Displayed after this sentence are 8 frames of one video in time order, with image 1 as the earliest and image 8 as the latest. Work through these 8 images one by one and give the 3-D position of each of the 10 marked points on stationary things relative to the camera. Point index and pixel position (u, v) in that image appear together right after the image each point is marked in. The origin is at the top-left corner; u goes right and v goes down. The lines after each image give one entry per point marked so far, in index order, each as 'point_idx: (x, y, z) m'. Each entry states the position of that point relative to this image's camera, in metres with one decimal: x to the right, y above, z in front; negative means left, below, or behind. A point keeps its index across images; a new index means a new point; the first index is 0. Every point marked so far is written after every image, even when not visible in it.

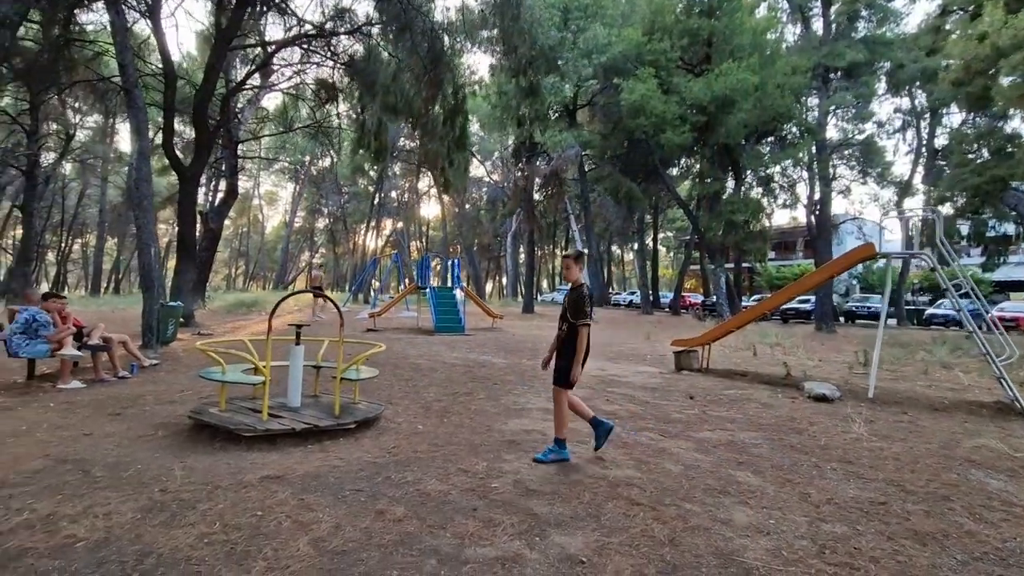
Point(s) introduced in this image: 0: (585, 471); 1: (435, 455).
0: (+0.6, -1.4, +3.9) m
1: (-0.6, -1.4, +4.3) m
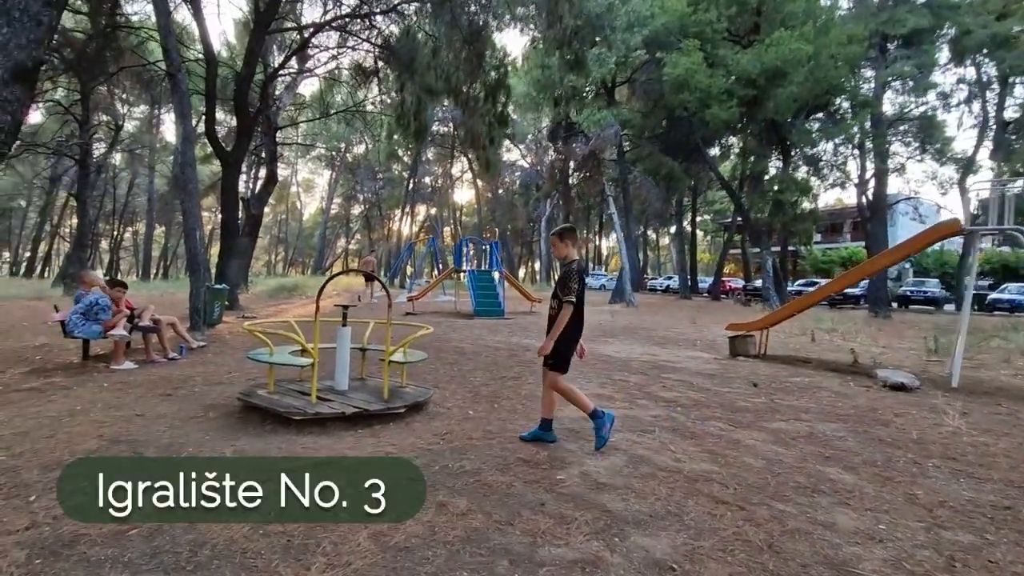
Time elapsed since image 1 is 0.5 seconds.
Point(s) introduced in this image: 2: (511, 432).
0: (+1.0, -1.2, +3.6) m
1: (-0.1, -1.2, +4.1) m
2: (0.0, -1.2, +4.3) m
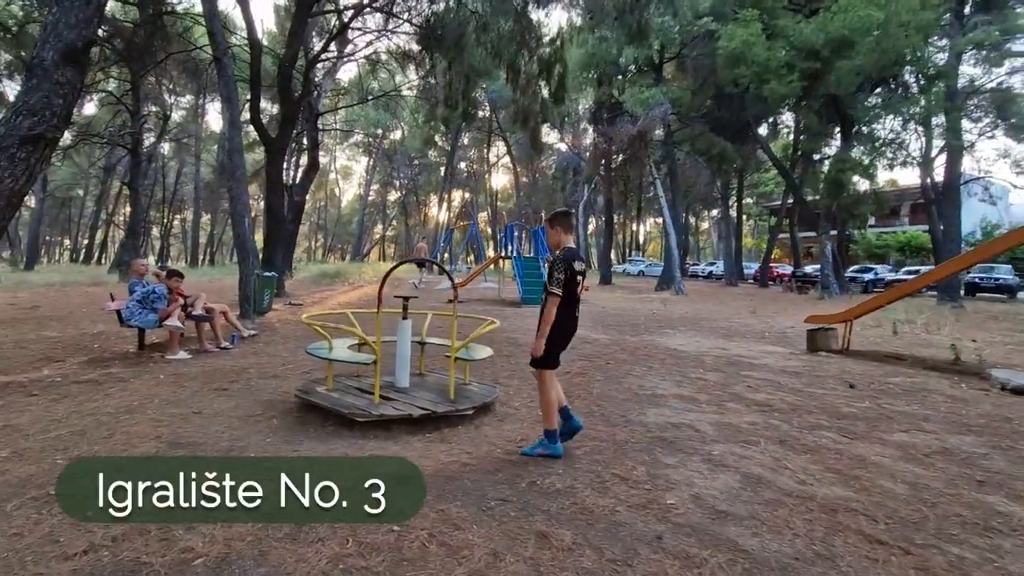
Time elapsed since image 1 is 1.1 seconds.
0: (+1.6, -1.2, +3.1) m
1: (+0.5, -1.2, +3.6) m
2: (+0.6, -1.2, +3.9) m
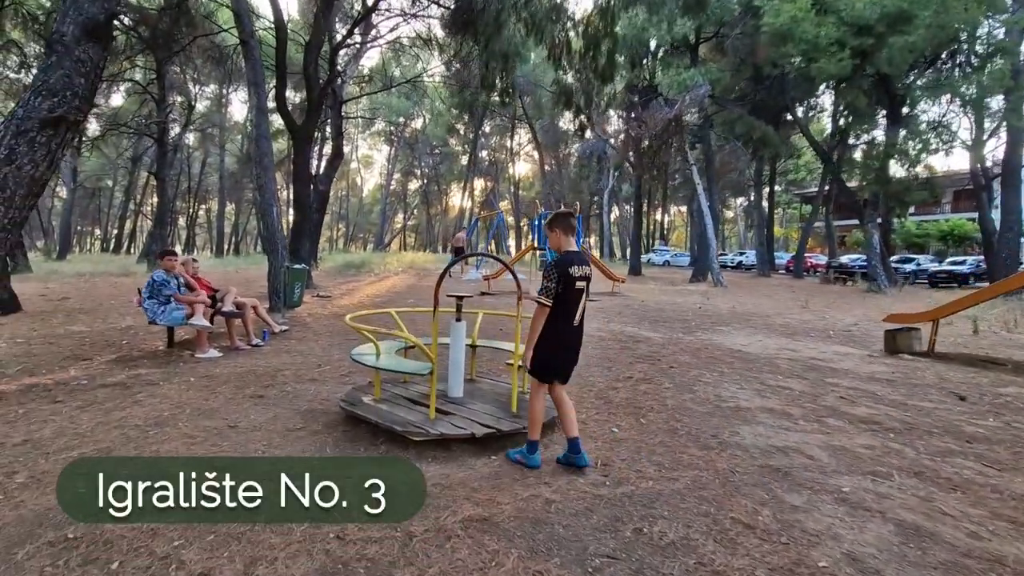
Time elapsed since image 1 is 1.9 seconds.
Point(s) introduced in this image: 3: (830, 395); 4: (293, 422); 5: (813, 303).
0: (+2.1, -1.2, +2.5) m
1: (+1.0, -1.2, +3.1) m
2: (+1.2, -1.2, +3.3) m
3: (+3.1, -1.0, +5.0) m
4: (-1.8, -1.1, +4.1) m
5: (+7.6, -0.4, +12.9) m
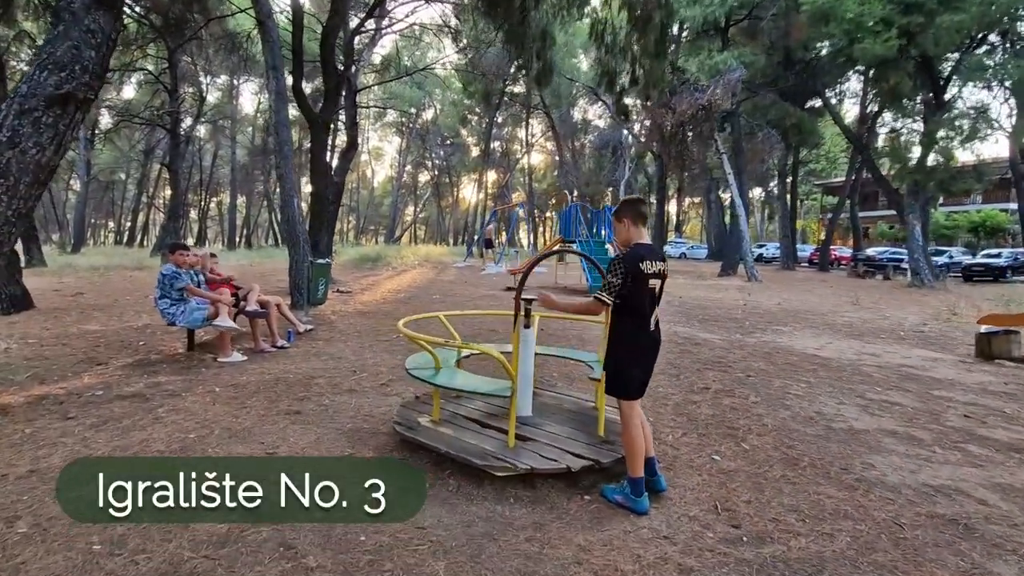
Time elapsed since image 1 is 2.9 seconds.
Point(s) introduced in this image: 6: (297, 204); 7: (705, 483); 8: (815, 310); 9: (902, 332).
0: (+2.6, -1.3, +1.8) m
1: (+1.6, -1.2, +2.4) m
2: (+1.7, -1.2, +2.7) m
3: (+3.7, -1.0, +4.3) m
4: (-1.2, -1.1, +3.5) m
5: (+8.4, -0.3, +12.2) m
6: (-3.9, +1.5, +9.3) m
7: (+1.2, -1.2, +3.2) m
8: (+6.2, -0.4, +10.6) m
9: (+6.2, -0.7, +8.2) m
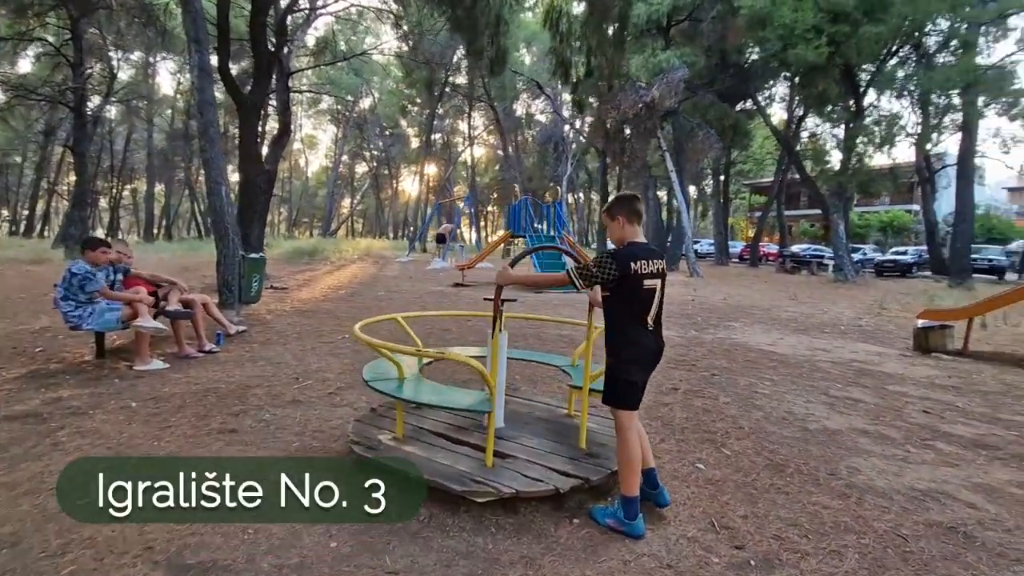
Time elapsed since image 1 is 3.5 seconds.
0: (+2.7, -1.3, +1.8) m
1: (+1.5, -1.2, +2.3) m
2: (+1.7, -1.2, +2.5) m
3: (+3.4, -1.0, +4.4) m
4: (-1.3, -1.1, +3.1) m
5: (+7.1, -0.2, +12.7) m
6: (-4.7, +1.6, +8.5) m
7: (+1.0, -1.2, +3.0) m
8: (+5.2, -0.3, +10.9) m
9: (+5.5, -0.6, +8.5) m
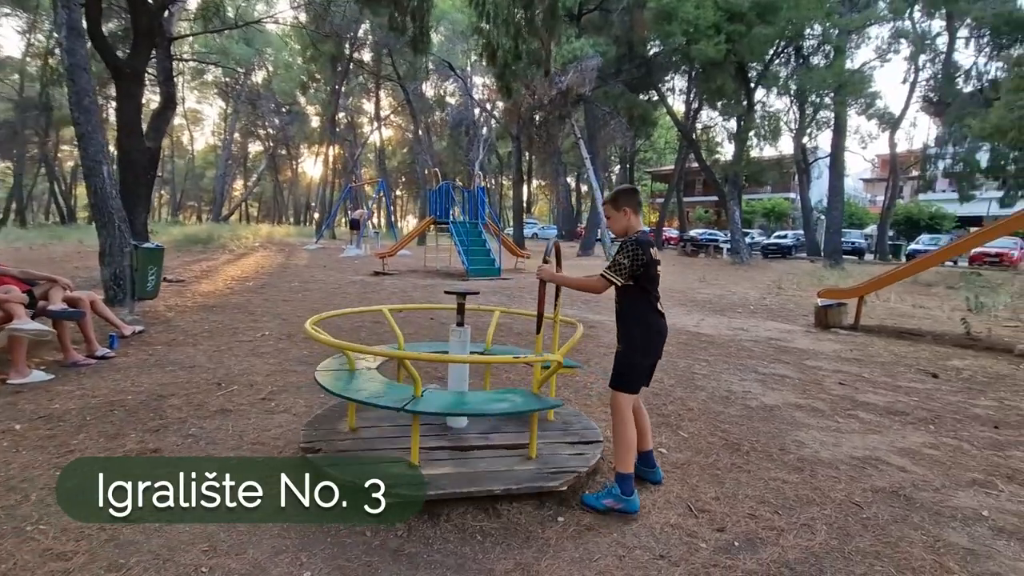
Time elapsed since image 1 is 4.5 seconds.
0: (+2.7, -1.2, +2.2) m
1: (+1.5, -1.2, +2.4) m
2: (+1.6, -1.2, +2.7) m
3: (+3.0, -0.9, +4.8) m
4: (-1.5, -1.1, +2.7) m
5: (+5.2, +0.3, +13.6) m
6: (-5.8, +1.6, +7.4) m
7: (+0.9, -1.1, +3.0) m
8: (+3.6, 0.0, +11.5) m
9: (+4.3, -0.3, +9.2) m
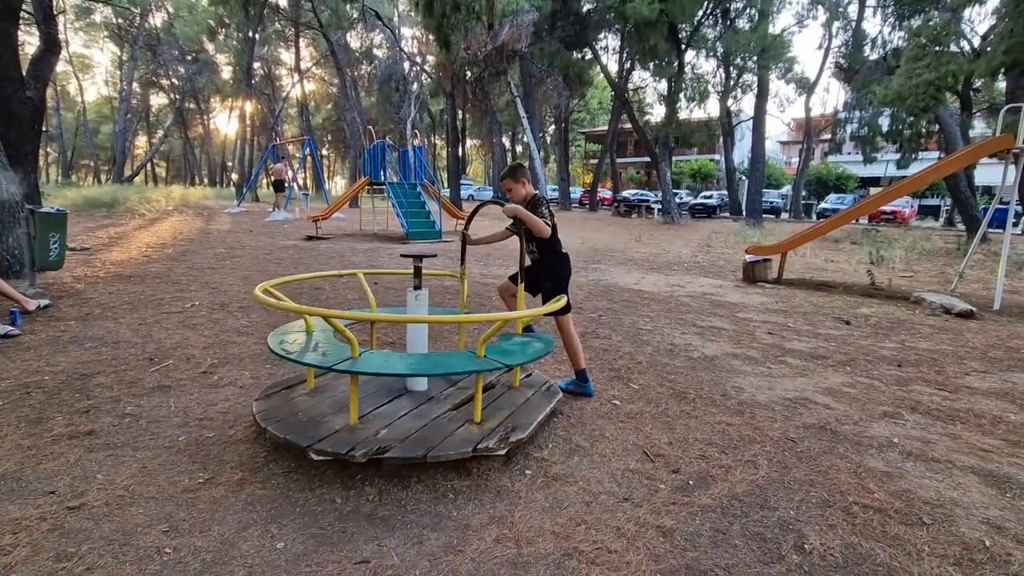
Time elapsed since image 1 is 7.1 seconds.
0: (+2.6, -1.0, +2.6) m
1: (+1.4, -1.0, +2.7) m
2: (+1.4, -0.9, +3.0) m
3: (+2.5, -0.4, +5.2) m
4: (-1.6, -0.9, +2.6) m
5: (+3.6, +1.4, +14.1) m
6: (-6.5, +2.0, +6.5) m
7: (+0.7, -0.9, +3.2) m
8: (+2.3, +1.0, +11.8) m
9: (+3.3, +0.5, +9.7) m
